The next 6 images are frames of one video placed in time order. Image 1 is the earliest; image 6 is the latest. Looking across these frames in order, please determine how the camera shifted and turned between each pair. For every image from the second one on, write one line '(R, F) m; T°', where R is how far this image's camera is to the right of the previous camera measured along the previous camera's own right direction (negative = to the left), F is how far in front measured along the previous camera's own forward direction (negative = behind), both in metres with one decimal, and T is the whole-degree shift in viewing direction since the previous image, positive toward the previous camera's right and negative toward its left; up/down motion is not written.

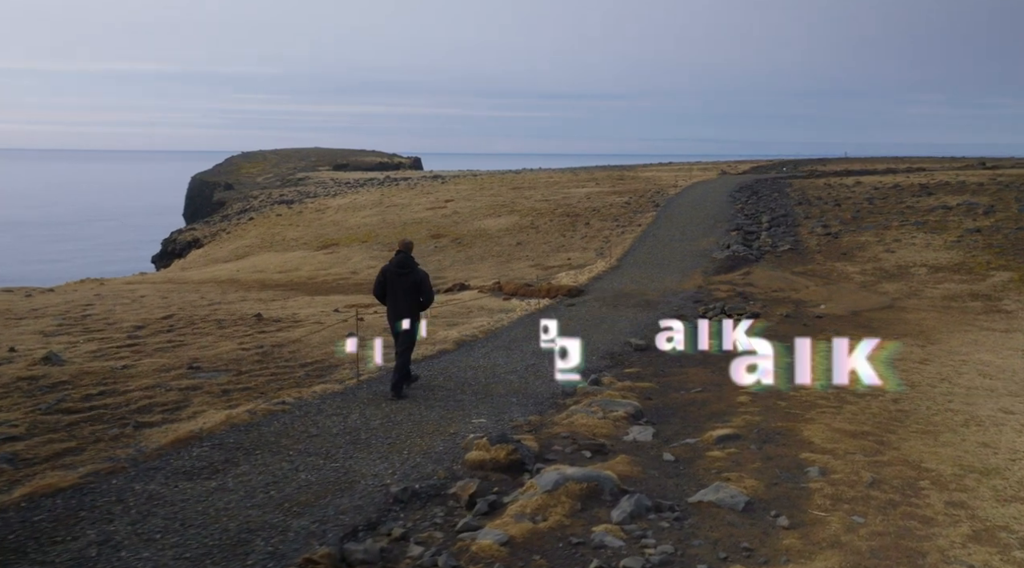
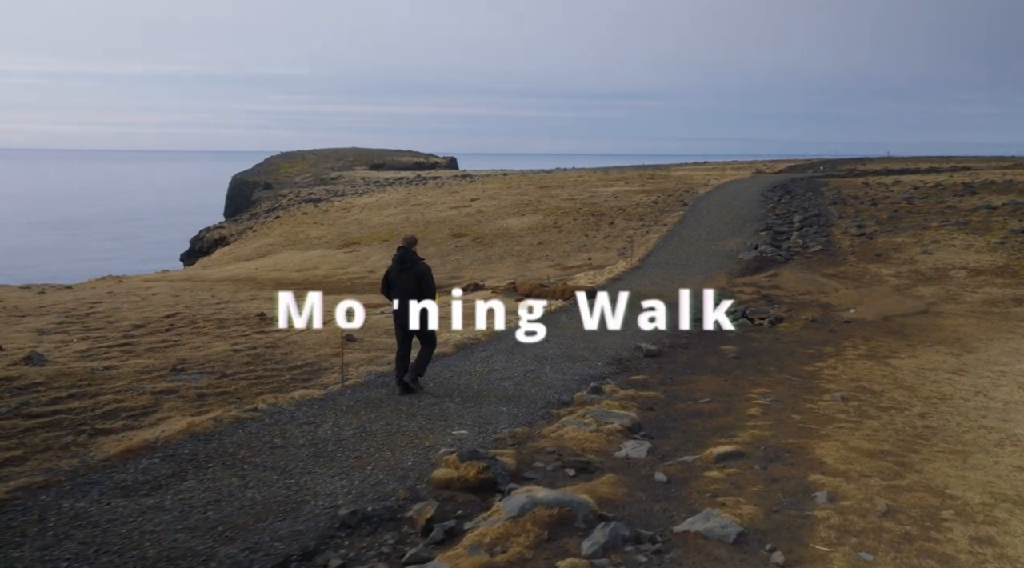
(+0.5, +0.7) m; -3°
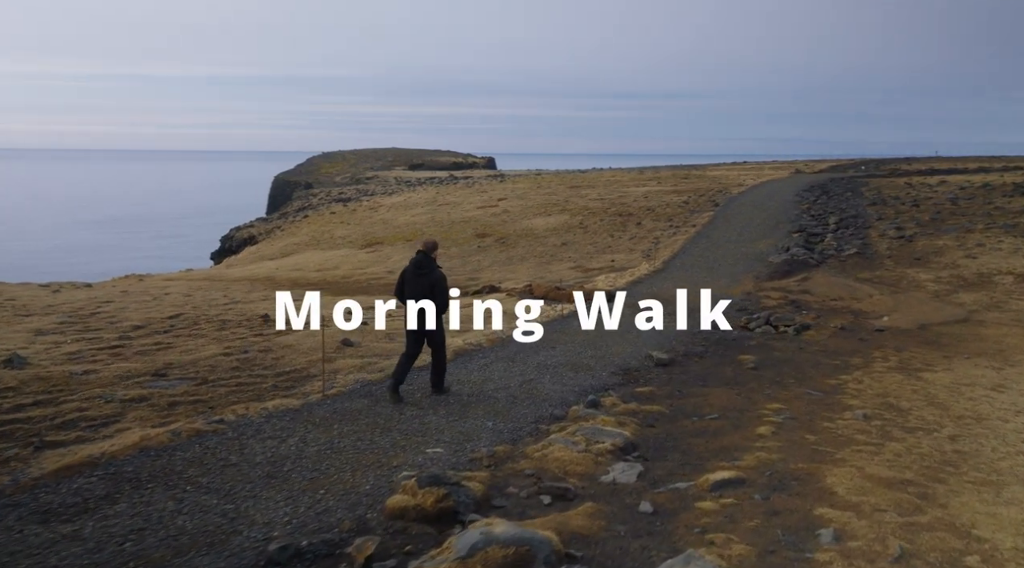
(+0.5, +0.7) m; -3°
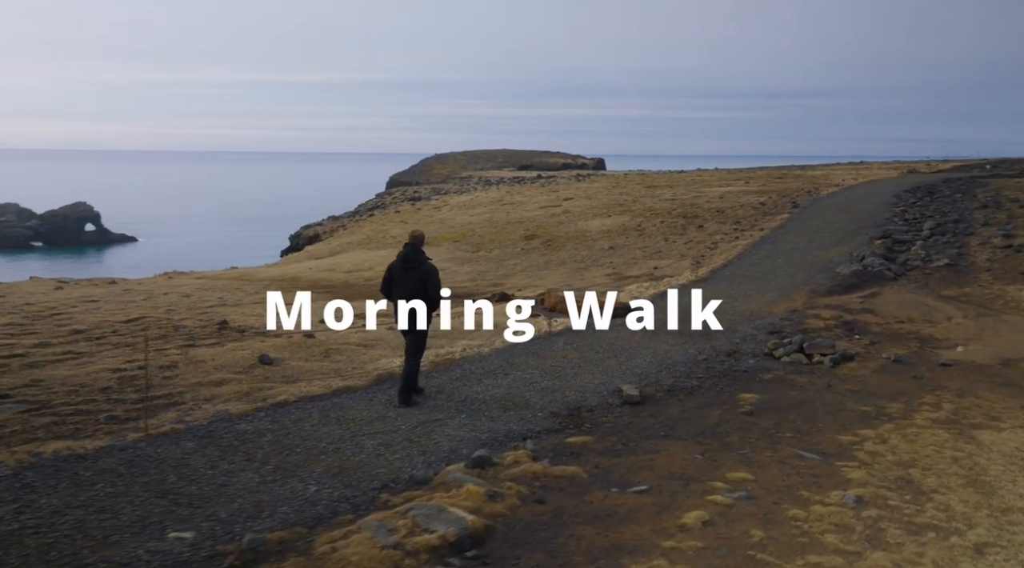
(+2.1, +2.5) m; -8°
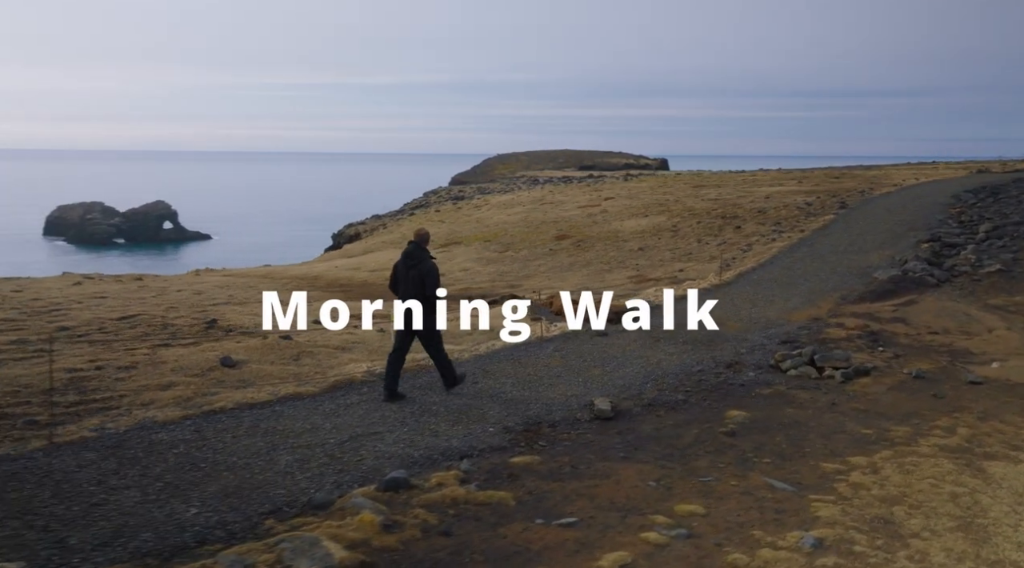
(+1.1, +0.8) m; -4°
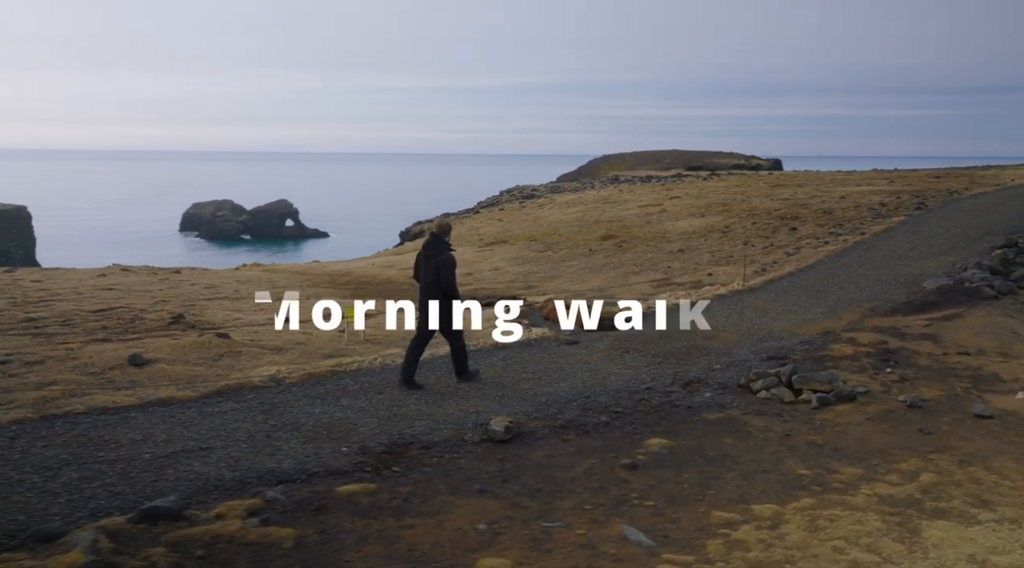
(+2.0, +1.2) m; -8°
